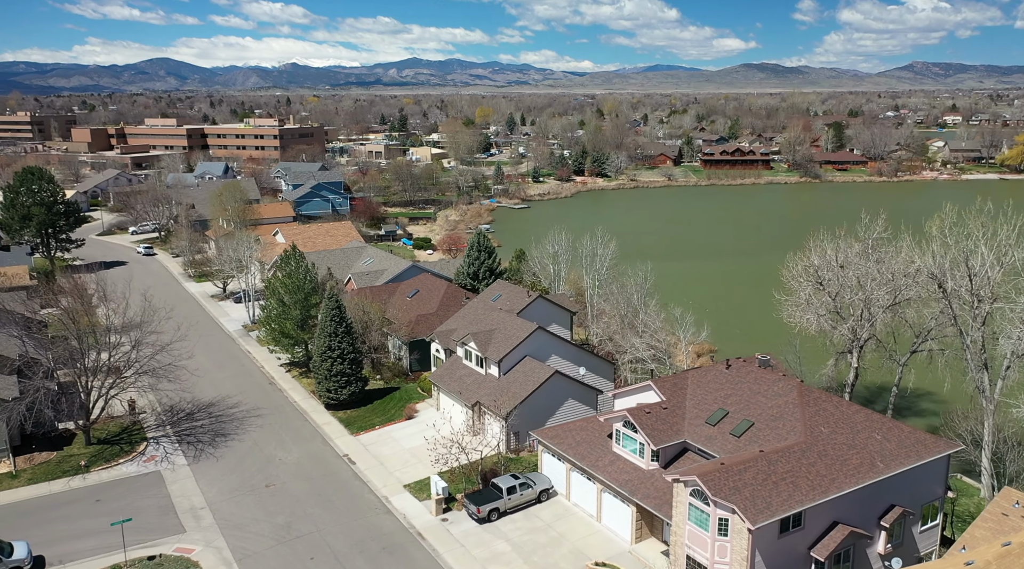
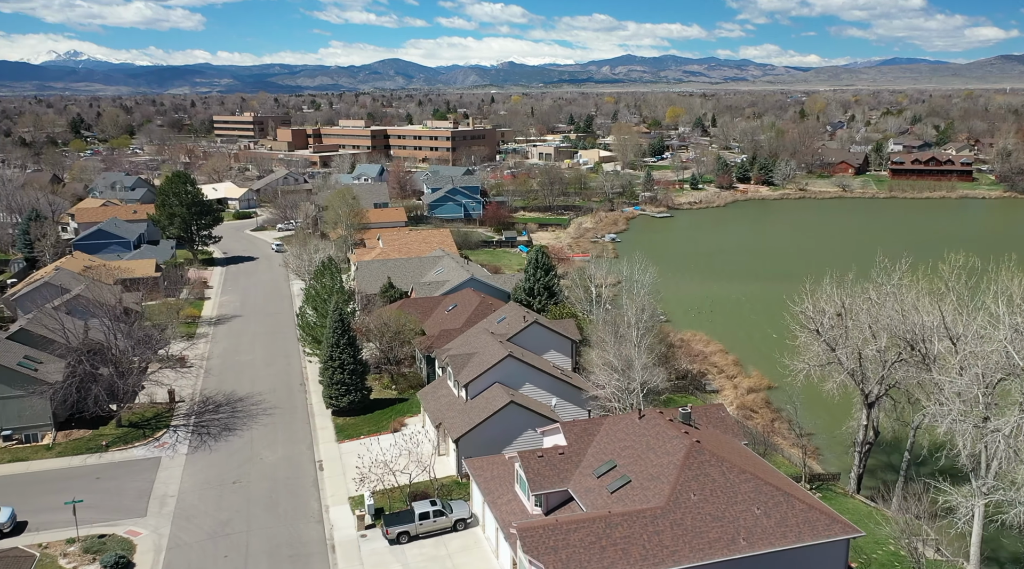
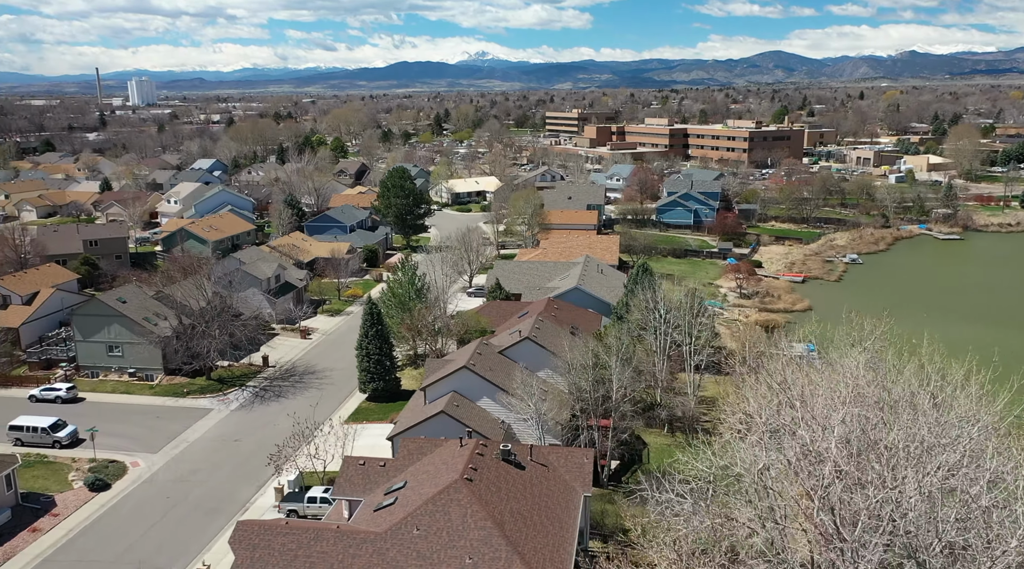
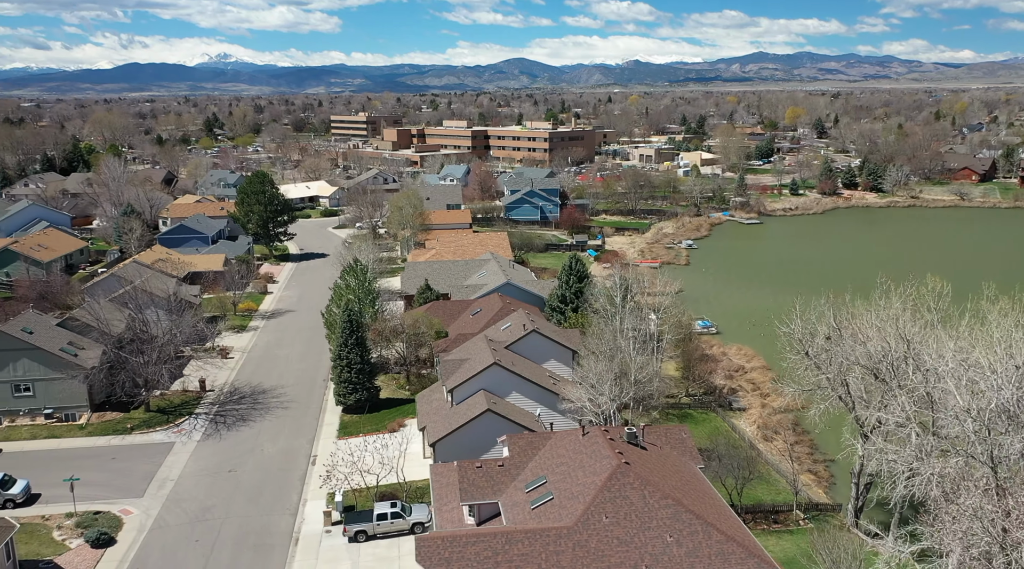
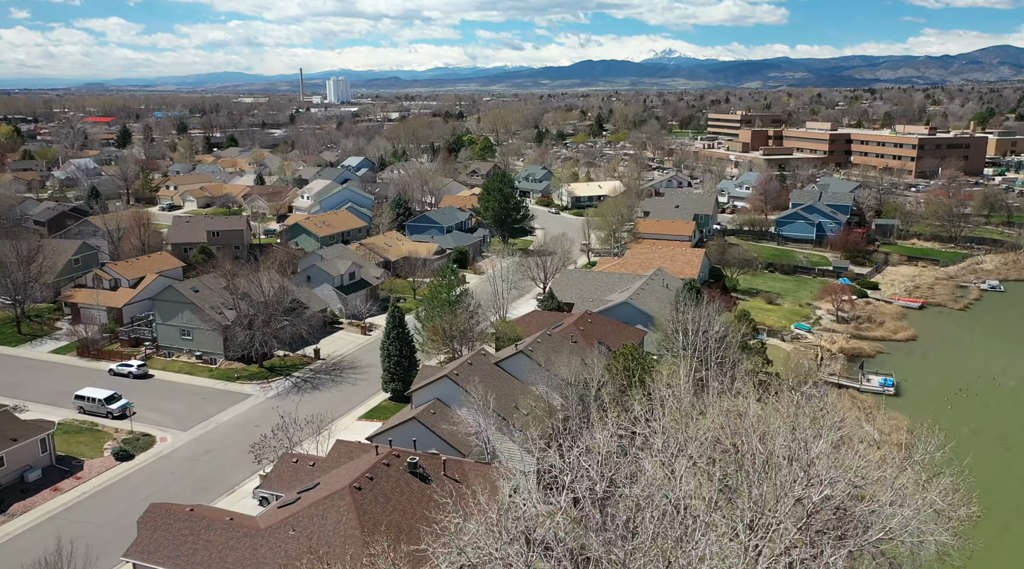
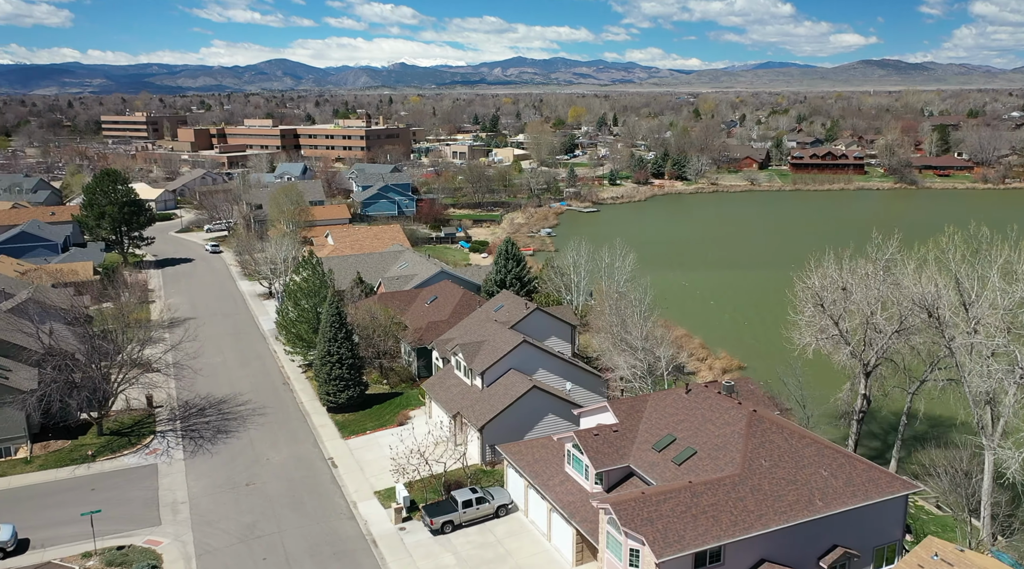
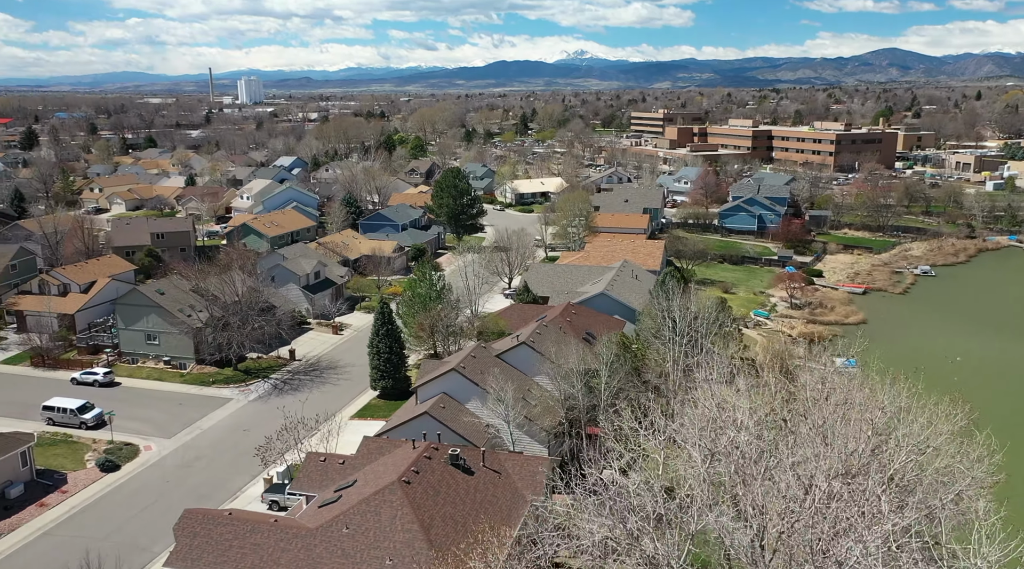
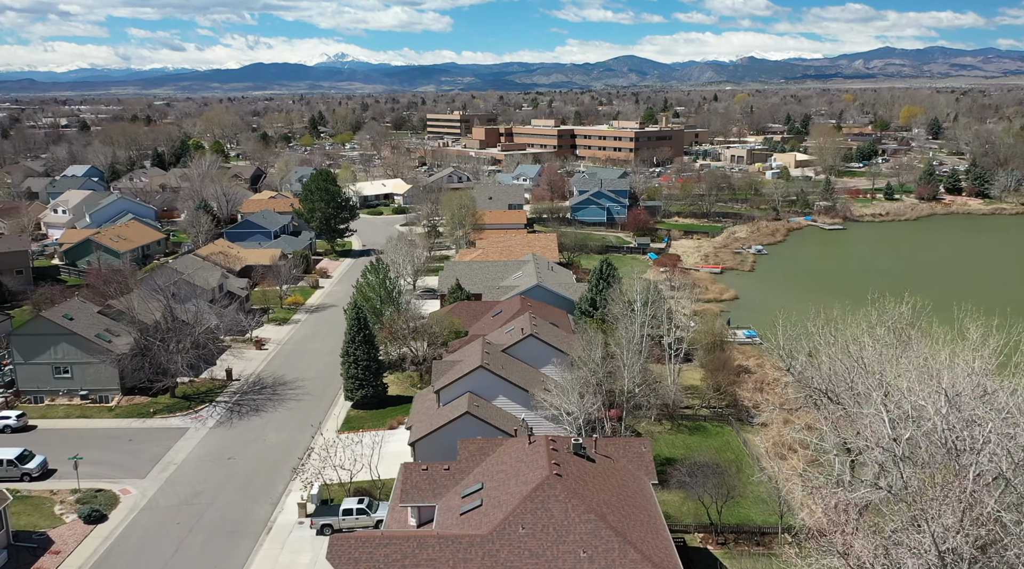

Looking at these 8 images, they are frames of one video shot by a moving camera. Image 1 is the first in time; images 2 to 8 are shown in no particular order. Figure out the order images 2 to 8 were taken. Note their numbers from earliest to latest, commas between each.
6, 2, 4, 8, 3, 7, 5
